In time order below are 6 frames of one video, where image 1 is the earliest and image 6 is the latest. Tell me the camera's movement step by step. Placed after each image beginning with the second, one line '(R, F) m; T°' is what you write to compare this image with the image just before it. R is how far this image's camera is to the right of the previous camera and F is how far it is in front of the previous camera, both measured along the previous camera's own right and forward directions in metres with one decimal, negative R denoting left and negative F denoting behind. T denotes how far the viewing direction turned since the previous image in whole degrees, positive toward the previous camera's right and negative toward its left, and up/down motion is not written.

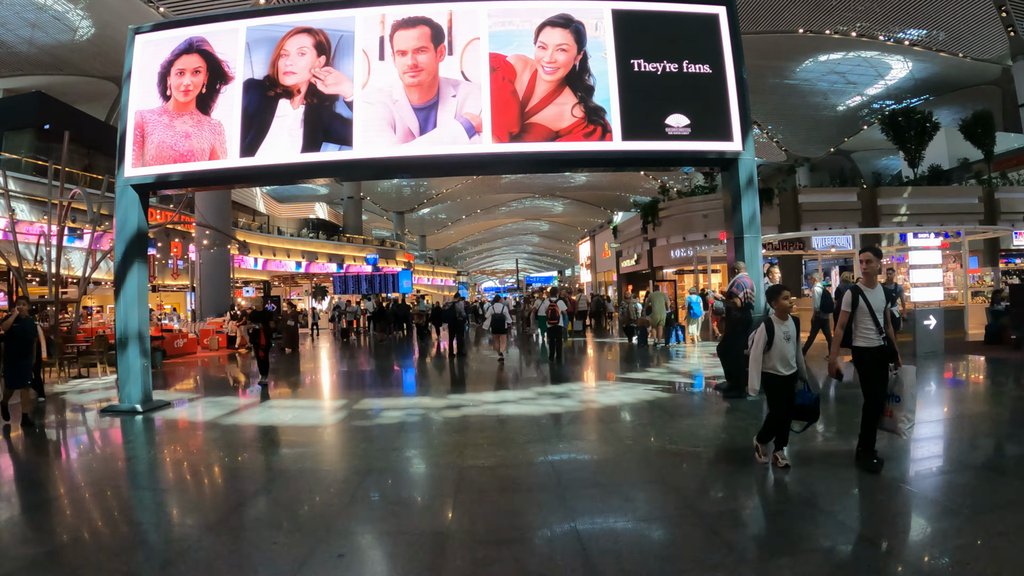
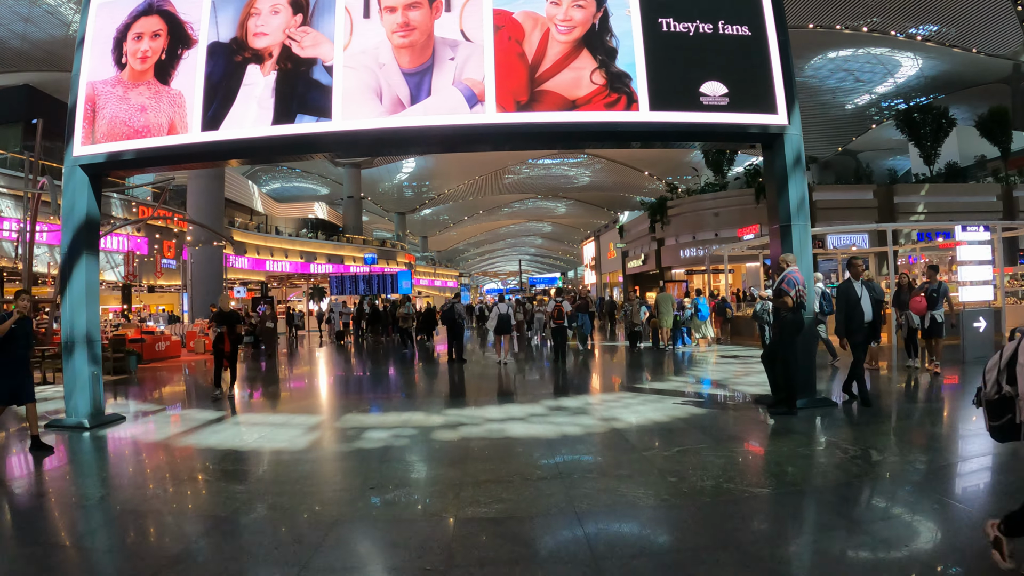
(0.0, +0.8) m; 0°
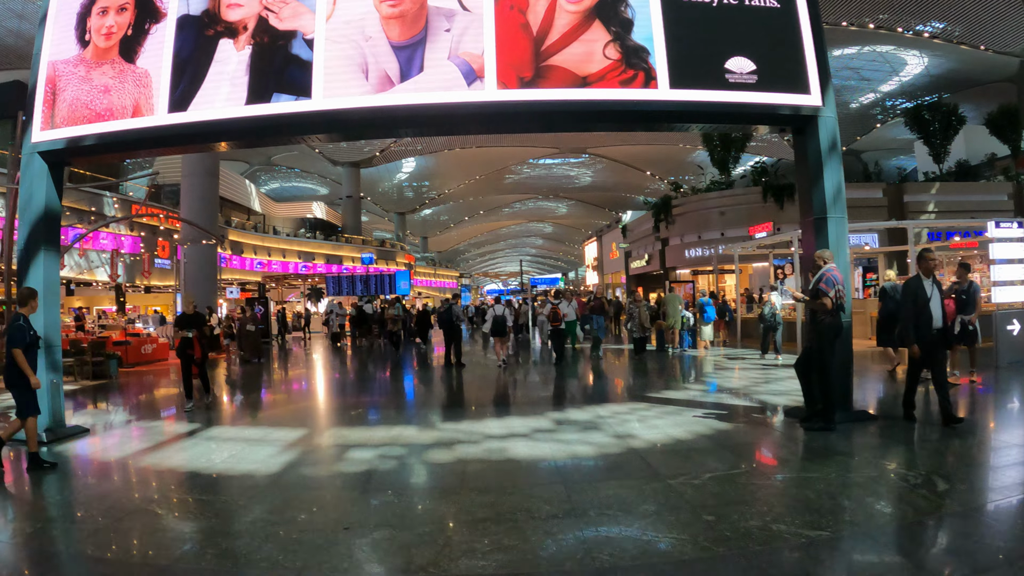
(0.0, +0.5) m; 0°
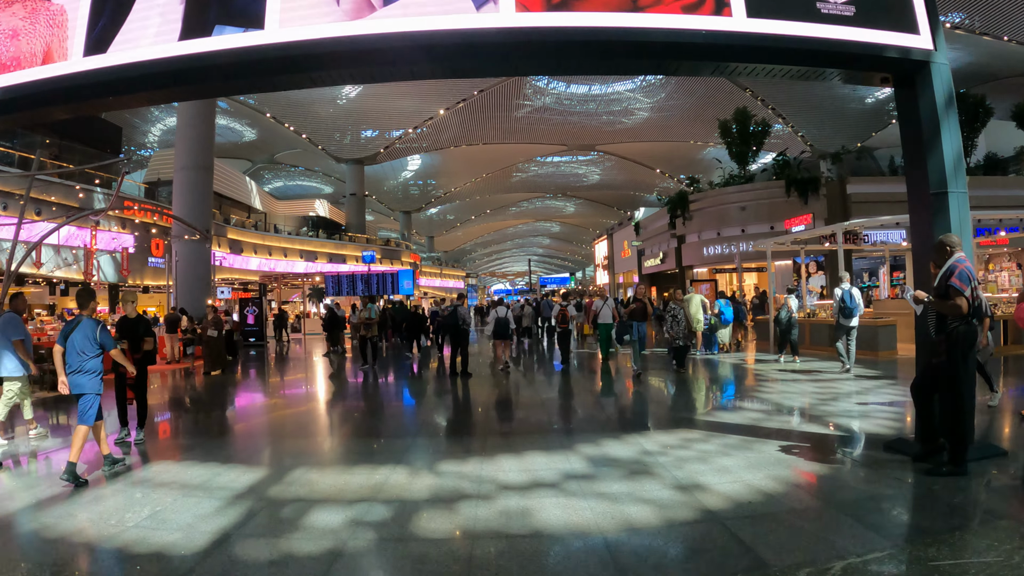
(-0.1, +1.0) m; -1°
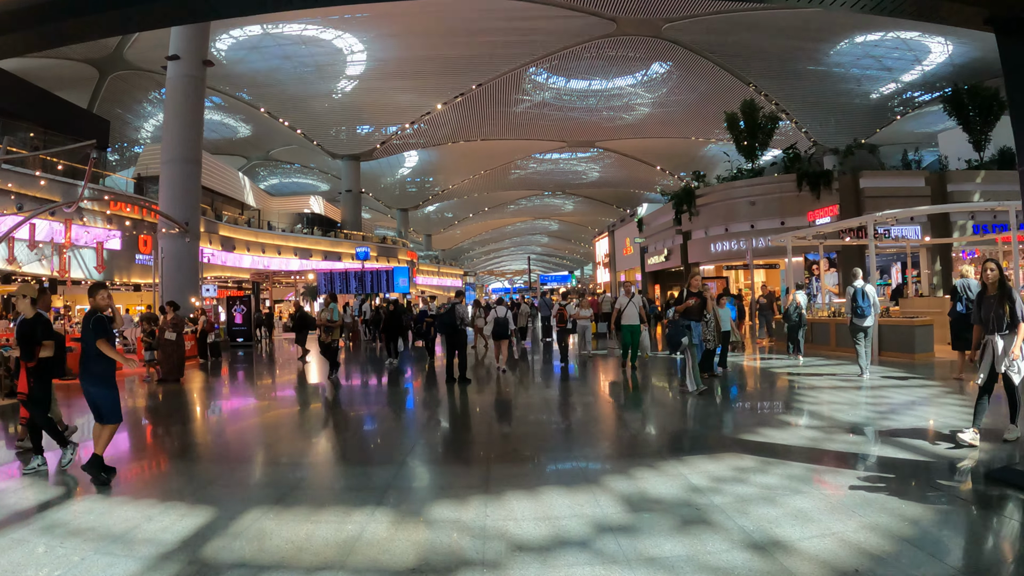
(-0.1, +0.7) m; 0°
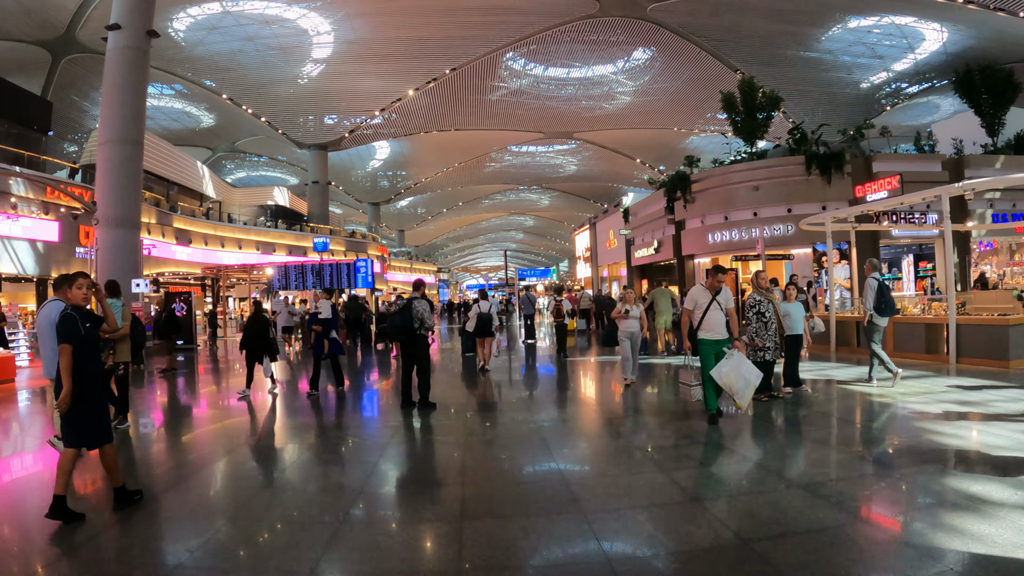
(-0.1, +1.9) m; +3°
